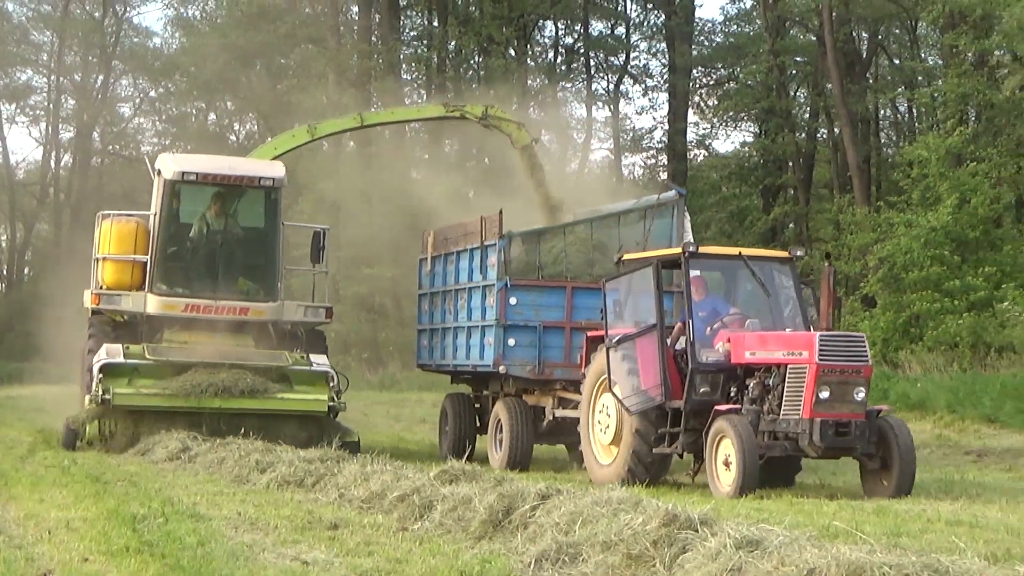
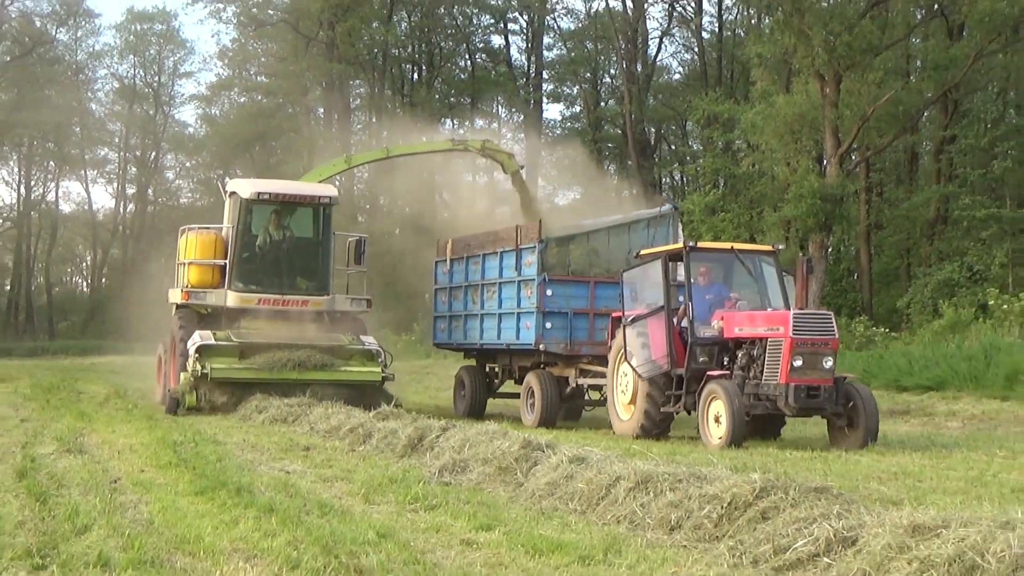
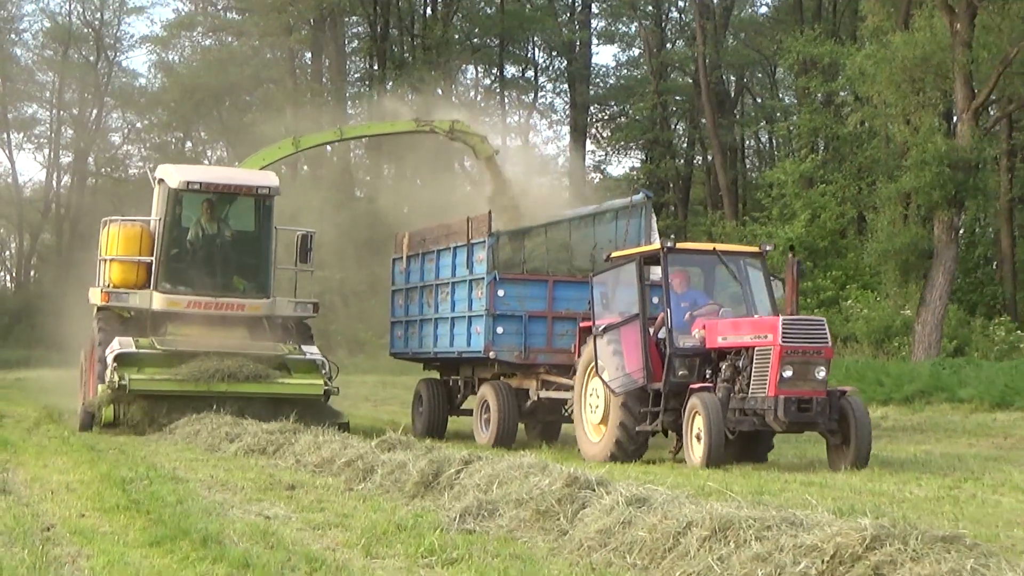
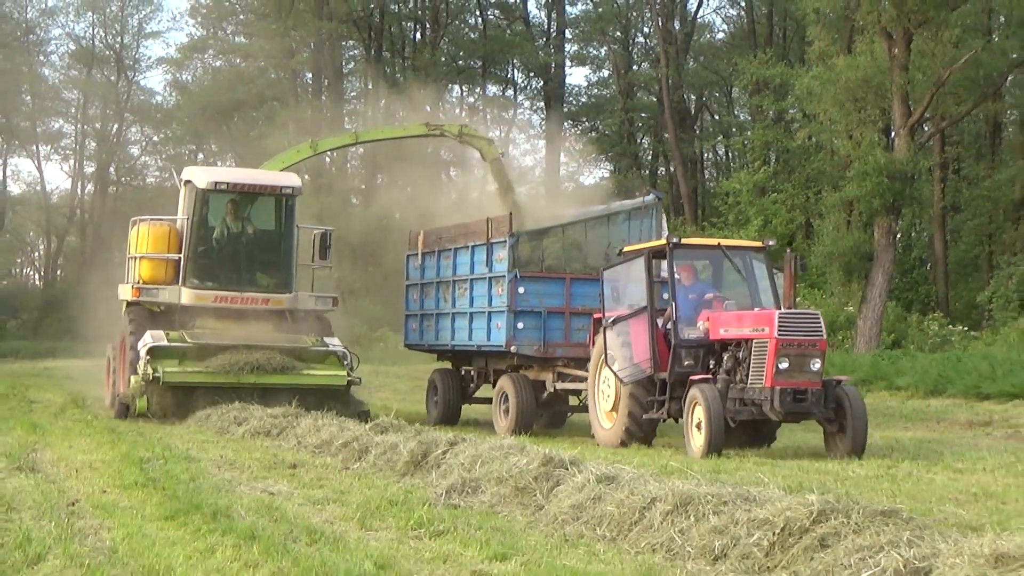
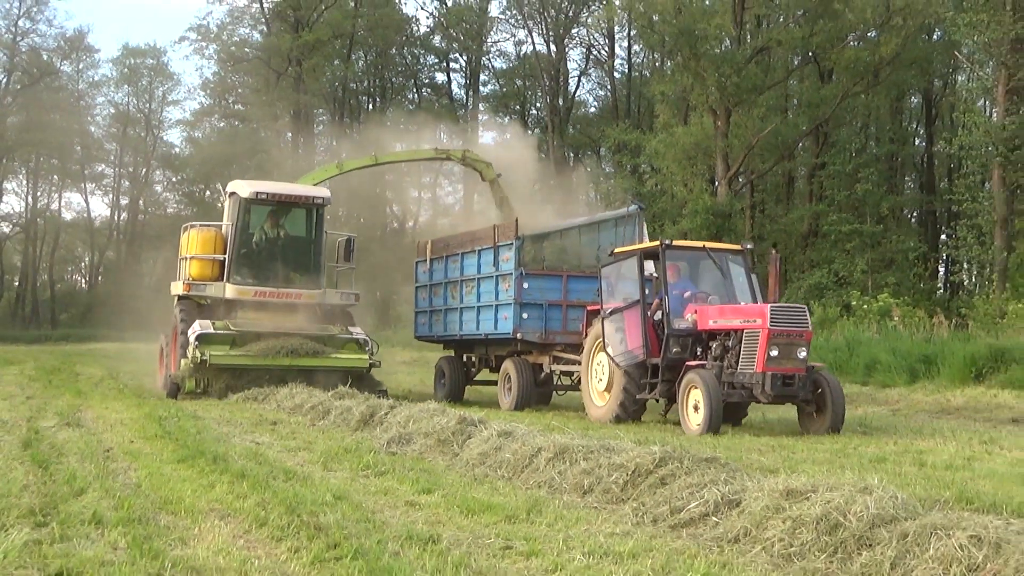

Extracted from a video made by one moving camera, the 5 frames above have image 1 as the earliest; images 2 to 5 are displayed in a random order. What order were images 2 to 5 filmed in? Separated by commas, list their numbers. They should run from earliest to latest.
3, 4, 2, 5
